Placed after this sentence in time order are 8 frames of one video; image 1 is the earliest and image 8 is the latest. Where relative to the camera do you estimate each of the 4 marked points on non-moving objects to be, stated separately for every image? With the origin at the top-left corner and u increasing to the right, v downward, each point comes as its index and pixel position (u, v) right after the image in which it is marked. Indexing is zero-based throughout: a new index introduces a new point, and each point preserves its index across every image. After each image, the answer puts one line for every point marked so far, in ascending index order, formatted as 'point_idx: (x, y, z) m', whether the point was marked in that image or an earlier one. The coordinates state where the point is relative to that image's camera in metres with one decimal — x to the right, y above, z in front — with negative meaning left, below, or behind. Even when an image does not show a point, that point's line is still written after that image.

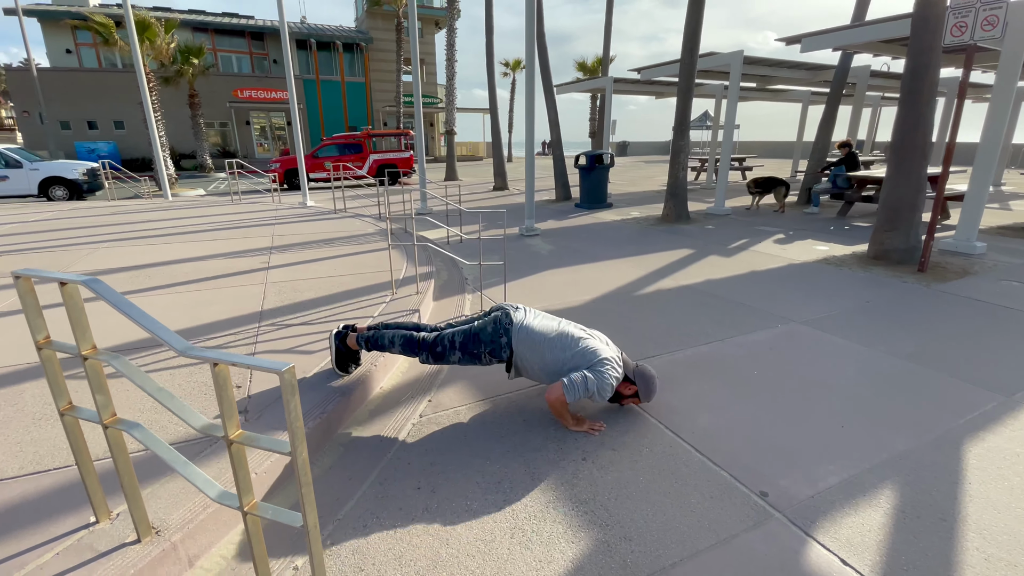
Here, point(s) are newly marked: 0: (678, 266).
0: (+2.3, +0.3, +6.5) m
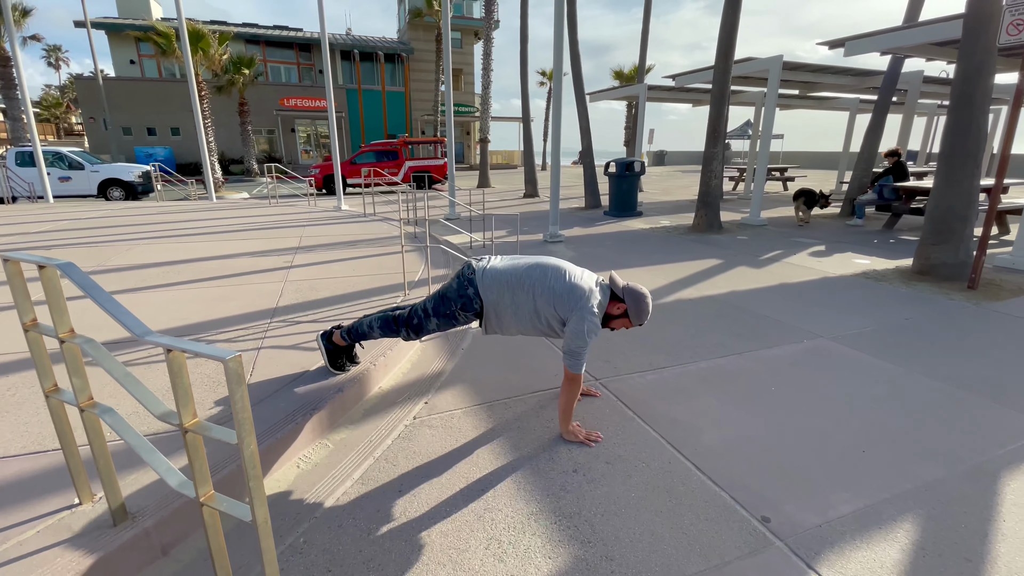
0: (+2.5, +0.2, +6.3) m
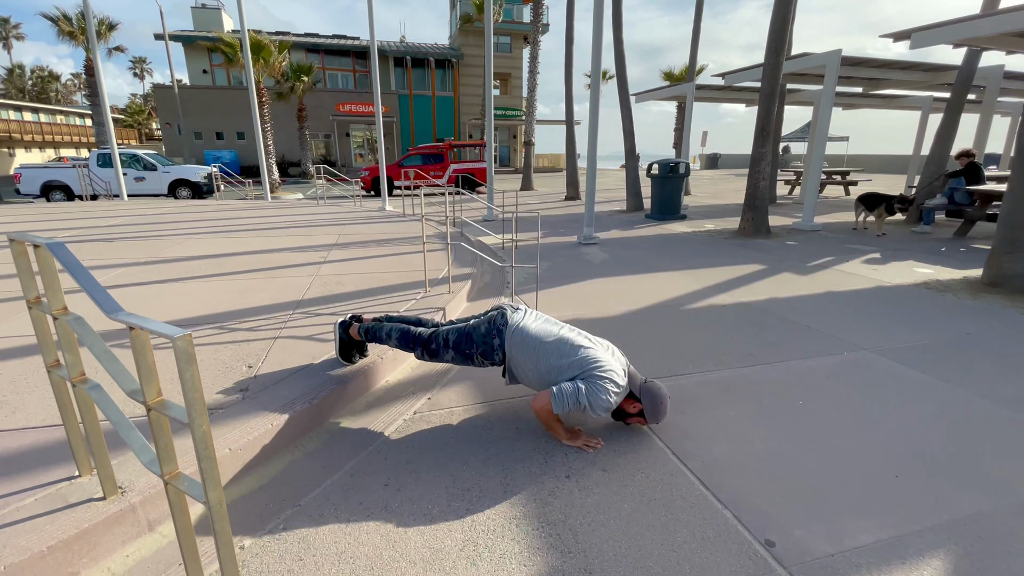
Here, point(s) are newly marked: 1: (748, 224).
0: (+2.8, +0.1, +5.9) m
1: (+4.4, +1.2, +8.8) m
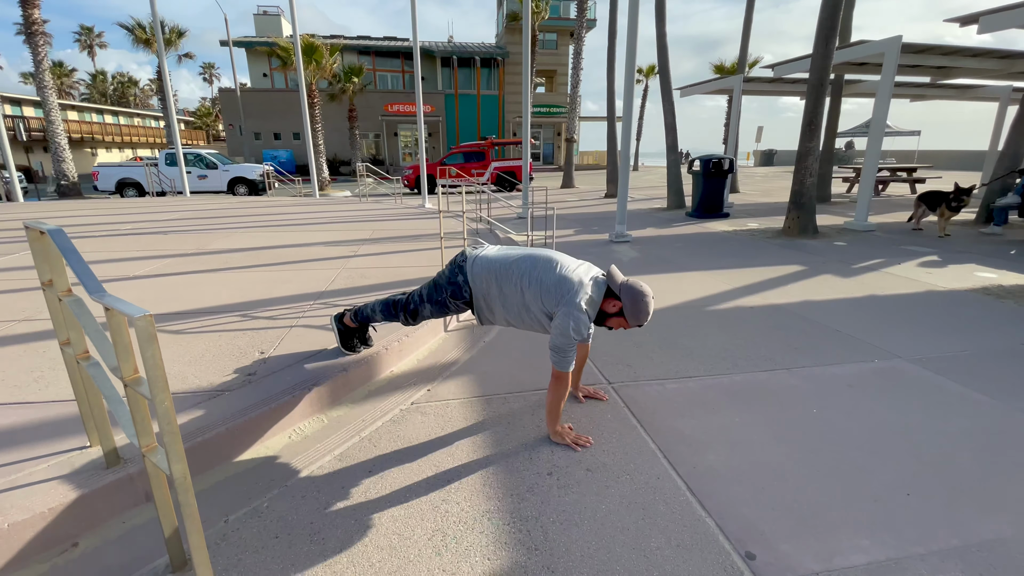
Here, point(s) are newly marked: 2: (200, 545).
0: (+3.1, +0.1, +5.6) m
1: (+4.9, +1.1, +8.4) m
2: (-1.1, -0.9, +1.6) m
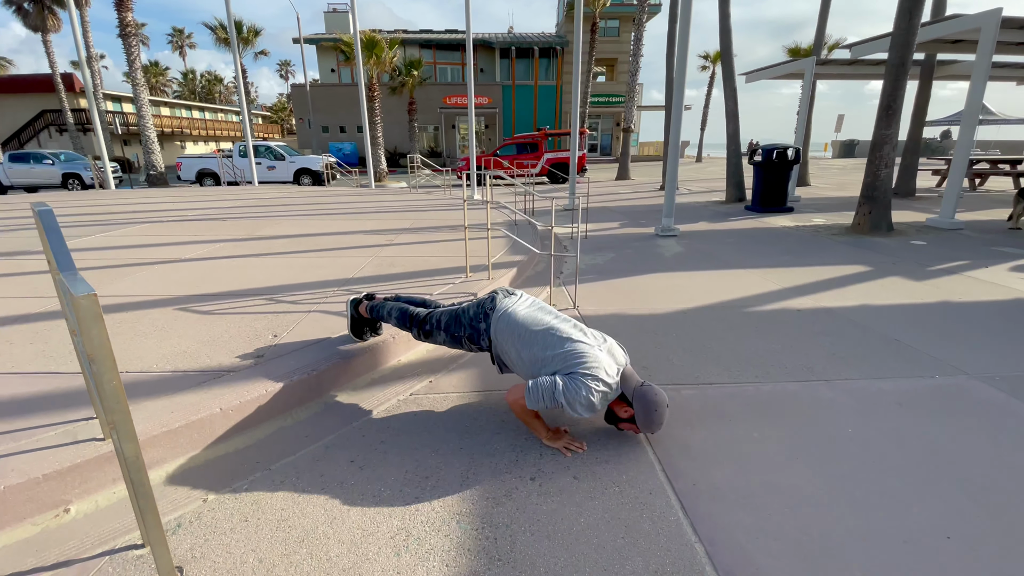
0: (+3.4, 0.0, +5.1) m
1: (+5.6, +1.1, +7.6) m
2: (-1.2, -0.8, +1.7) m
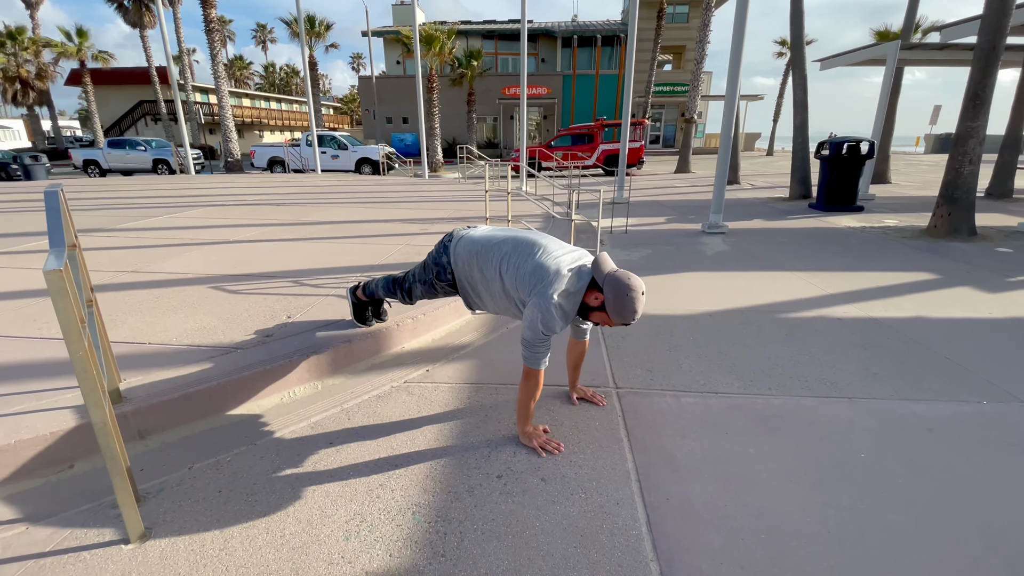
0: (+3.6, 0.0, +4.6) m
1: (+6.1, +0.9, +6.8) m
2: (-1.4, -0.7, +1.8) m
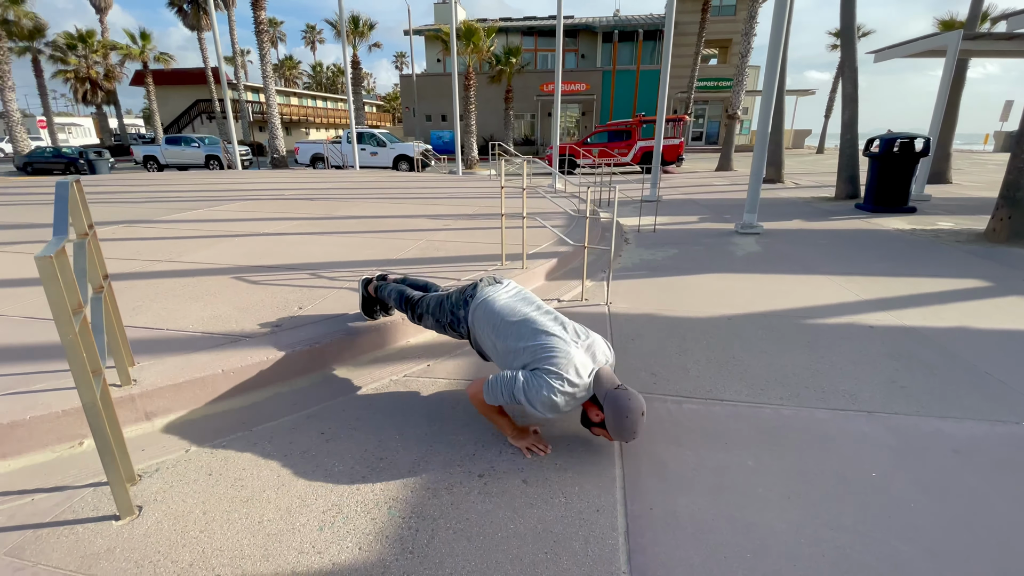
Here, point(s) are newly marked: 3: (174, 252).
0: (+3.7, -0.1, +4.3) m
1: (+6.4, +0.8, +6.3) m
2: (-1.5, -0.7, +1.9) m
3: (-3.5, +0.4, +5.0) m
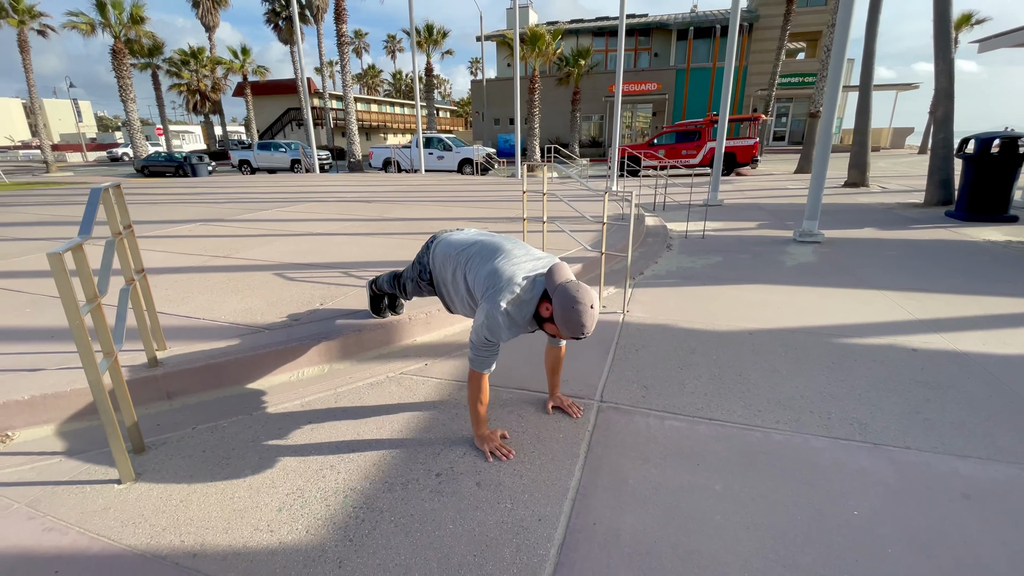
0: (+3.8, -0.3, +3.8) m
1: (+6.8, +0.6, +5.3) m
2: (-1.8, -0.6, +2.1) m
3: (-3.2, +0.5, +5.6) m
